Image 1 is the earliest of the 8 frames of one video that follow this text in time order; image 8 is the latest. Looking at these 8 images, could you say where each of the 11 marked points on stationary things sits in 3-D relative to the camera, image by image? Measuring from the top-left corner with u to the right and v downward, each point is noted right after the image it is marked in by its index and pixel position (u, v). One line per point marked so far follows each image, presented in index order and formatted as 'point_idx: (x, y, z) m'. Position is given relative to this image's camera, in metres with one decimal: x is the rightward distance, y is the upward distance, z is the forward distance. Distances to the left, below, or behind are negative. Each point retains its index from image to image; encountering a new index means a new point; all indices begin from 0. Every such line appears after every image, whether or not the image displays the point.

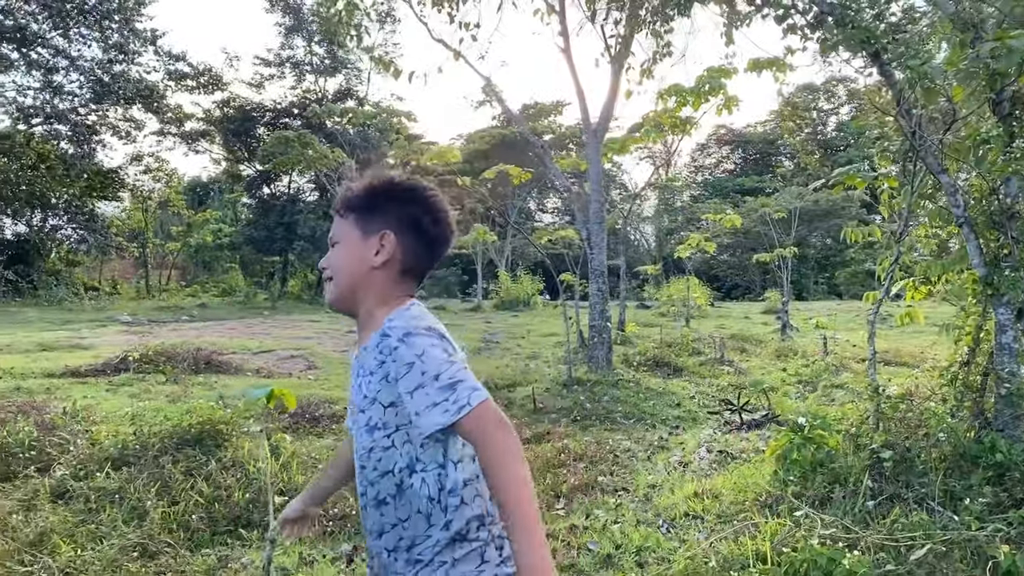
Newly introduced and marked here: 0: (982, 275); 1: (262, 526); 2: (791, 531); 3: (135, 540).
0: (+1.9, +0.1, +3.5) m
1: (-1.1, -1.0, +3.7) m
2: (+1.0, -0.8, +3.0) m
3: (-1.4, -1.0, +3.4) m
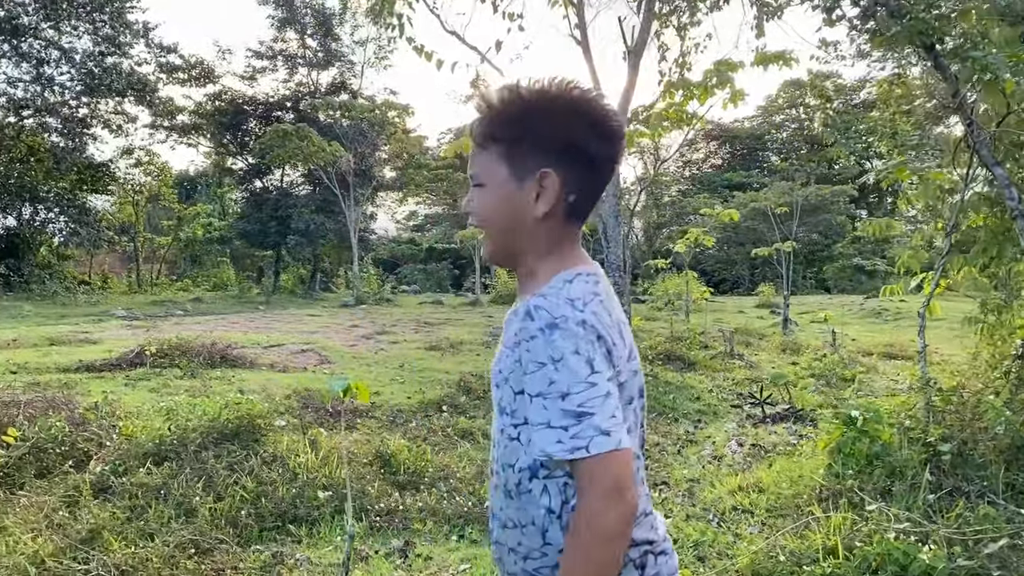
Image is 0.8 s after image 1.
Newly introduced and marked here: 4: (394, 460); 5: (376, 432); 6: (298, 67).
0: (+2.1, +0.1, +3.5) m
1: (-0.8, -1.0, +3.7) m
2: (+1.2, -0.8, +3.0) m
3: (-1.2, -0.9, +3.4) m
4: (-0.6, -0.9, +4.4) m
5: (-0.8, -0.8, +5.2) m
6: (-4.5, +4.6, +18.3) m
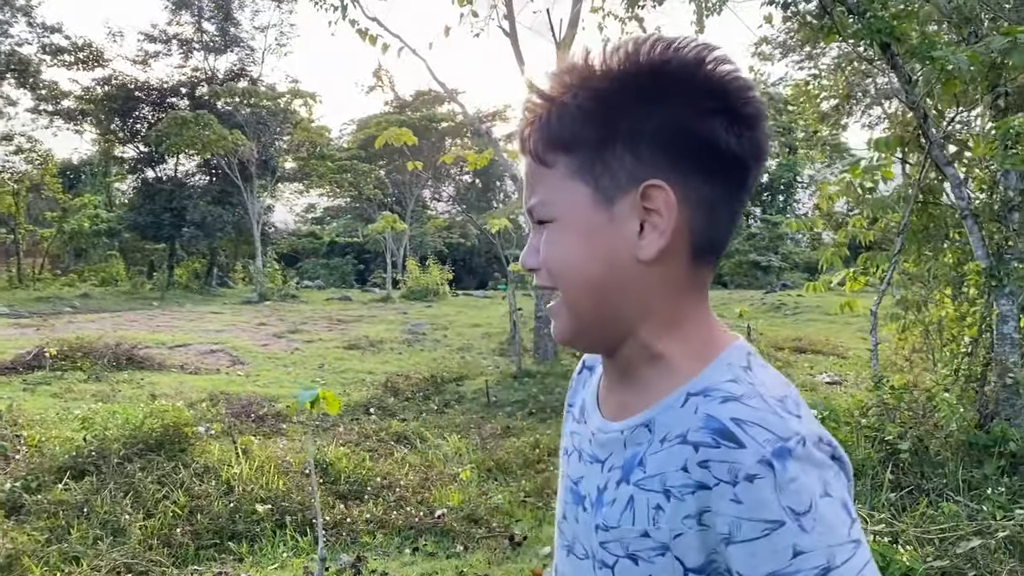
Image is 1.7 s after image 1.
0: (+1.9, +0.1, +3.6) m
1: (-1.0, -1.0, +3.4) m
2: (+1.1, -0.8, +3.0) m
3: (-1.4, -0.9, +3.1) m
4: (-0.8, -0.8, +4.1) m
5: (-1.1, -0.8, +4.9) m
6: (-6.3, +4.7, +17.5) m
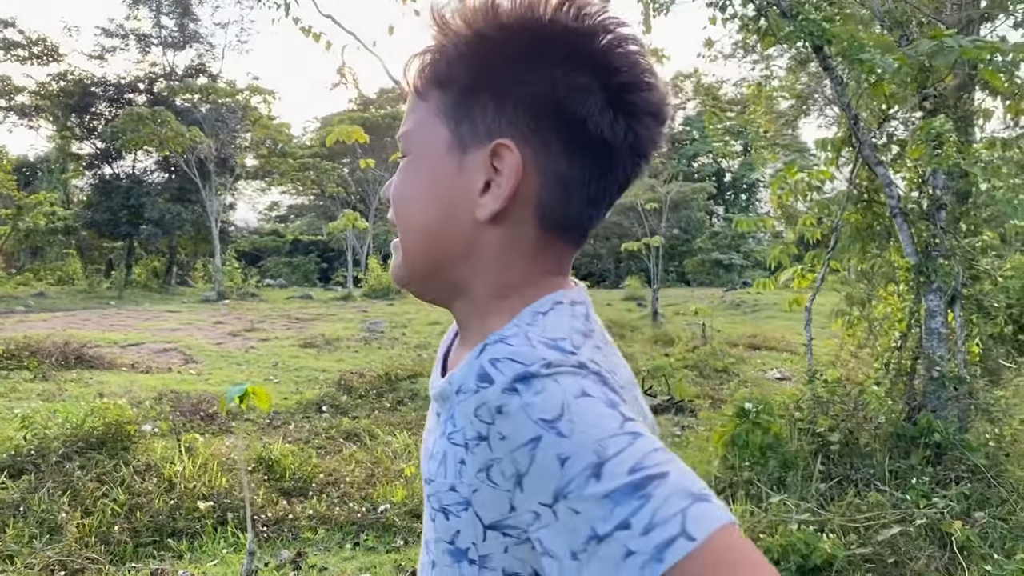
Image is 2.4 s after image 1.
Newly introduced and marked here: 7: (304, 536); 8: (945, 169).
0: (+1.7, +0.1, +3.7) m
1: (-1.3, -1.0, +3.4) m
2: (+0.8, -0.8, +3.1) m
3: (-1.6, -0.9, +3.0) m
4: (-1.1, -0.8, +4.1) m
5: (-1.4, -0.8, +4.9) m
6: (-7.1, +4.7, +17.3) m
7: (-0.8, -1.0, +3.5) m
8: (+1.8, +0.5, +3.6) m
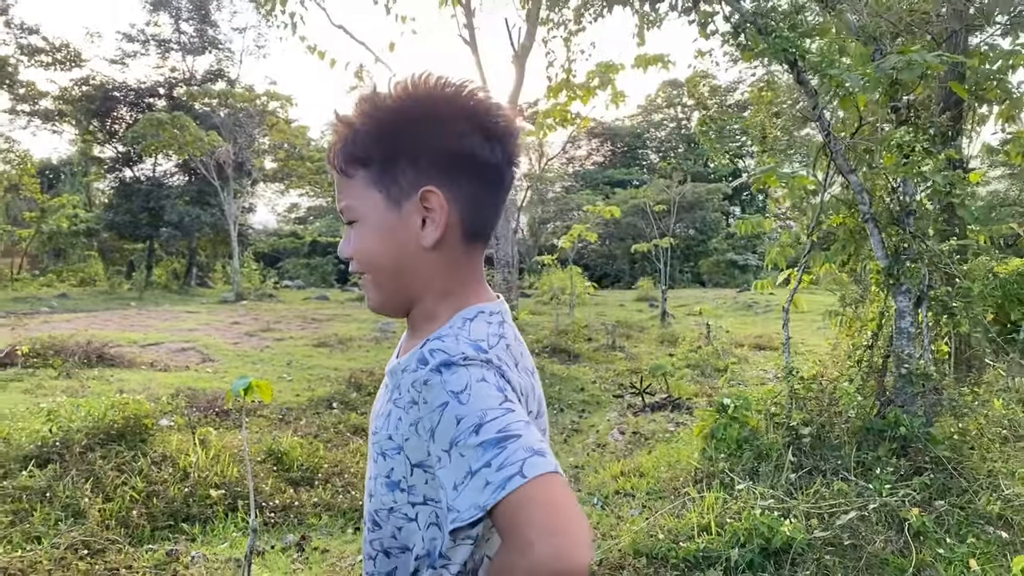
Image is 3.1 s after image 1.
0: (+1.6, +0.1, +3.9) m
1: (-1.3, -1.0, +3.7) m
2: (+0.8, -0.8, +3.3) m
3: (-1.6, -0.9, +3.3) m
4: (-1.1, -0.8, +4.4) m
5: (-1.4, -0.8, +5.2) m
6: (-6.8, +4.7, +17.7) m
7: (-0.9, -1.0, +3.8) m
8: (+1.7, +0.5, +3.8) m
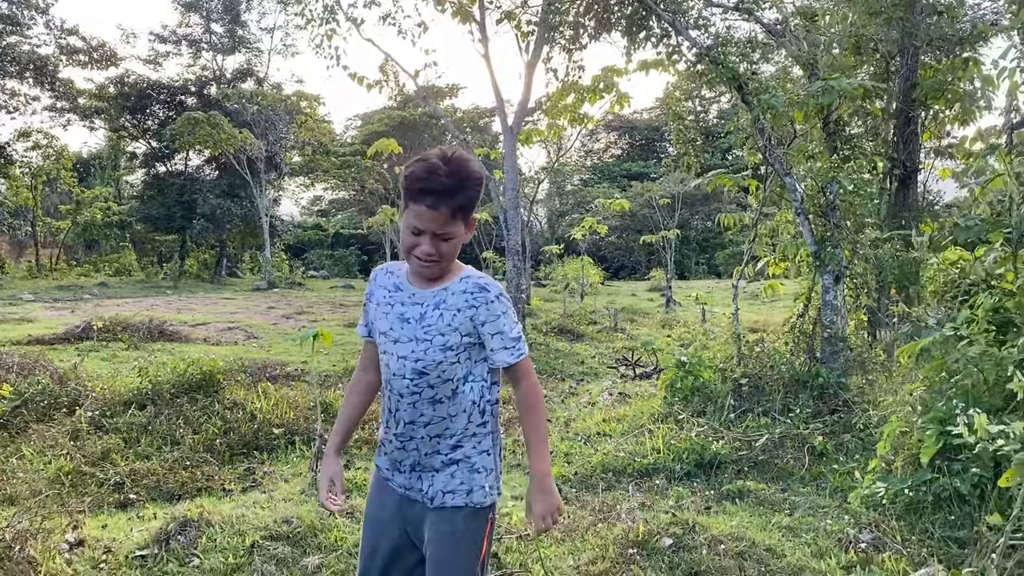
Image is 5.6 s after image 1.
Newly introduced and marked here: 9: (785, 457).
0: (+1.6, +0.2, +4.8) m
1: (-1.3, -0.9, +4.7) m
2: (+0.8, -0.7, +4.3) m
3: (-1.6, -0.8, +4.3) m
4: (-1.1, -0.7, +5.4) m
5: (-1.4, -0.7, +6.2) m
6: (-6.5, +5.0, +18.8) m
7: (-0.9, -0.9, +4.8) m
8: (+1.7, +0.6, +4.8) m
9: (+1.2, -0.8, +4.0) m
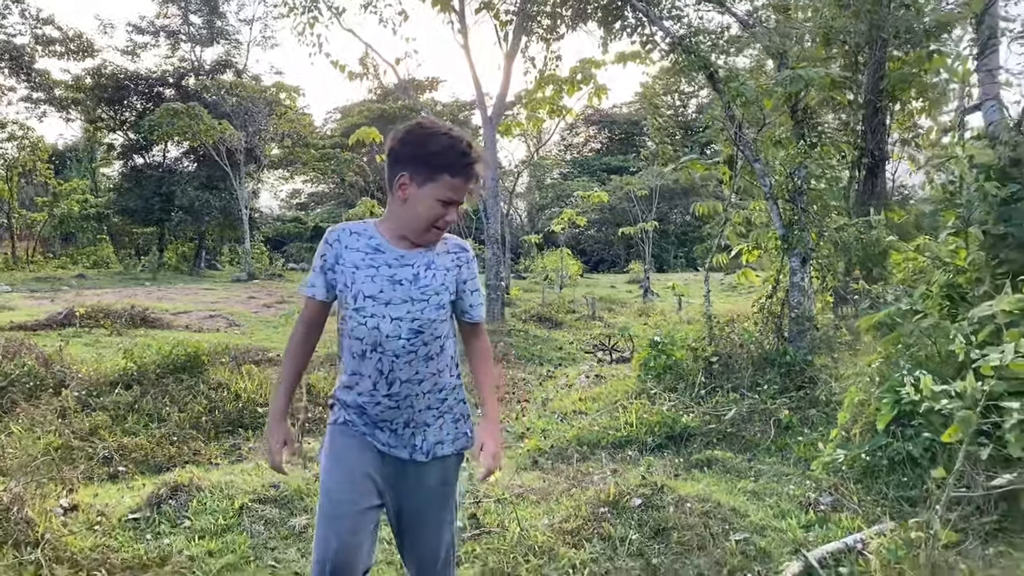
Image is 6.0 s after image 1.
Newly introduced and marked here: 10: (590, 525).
0: (+1.5, +0.3, +5.0) m
1: (-1.4, -0.8, +4.8) m
2: (+0.7, -0.6, +4.4) m
3: (-1.7, -0.7, +4.4) m
4: (-1.2, -0.6, +5.5) m
5: (-1.5, -0.6, +6.3) m
6: (-6.9, +5.1, +18.7) m
7: (-1.0, -0.8, +4.9) m
8: (+1.6, +0.7, +4.9) m
9: (+1.1, -0.7, +4.2) m
10: (+0.3, -0.8, +2.9) m
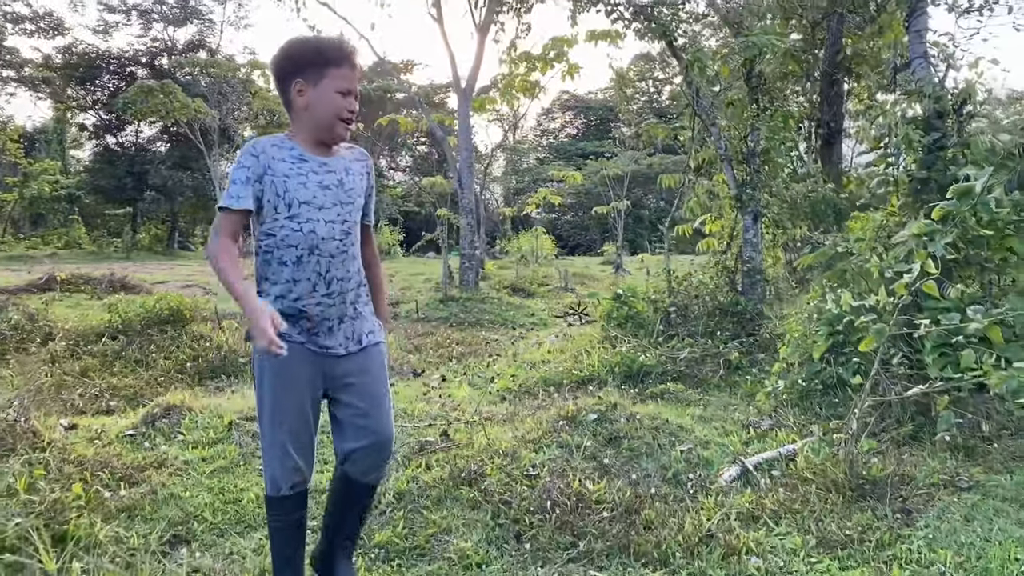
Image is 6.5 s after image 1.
0: (+1.3, +0.6, +5.3) m
1: (-1.6, -0.5, +5.1) m
2: (+0.5, -0.3, +4.7) m
3: (-1.9, -0.5, +4.7) m
4: (-1.4, -0.3, +5.8) m
5: (-1.8, -0.3, +6.5) m
6: (-7.5, +5.6, +18.7) m
7: (-1.2, -0.5, +5.2) m
8: (+1.4, +0.9, +5.3) m
9: (+1.0, -0.4, +4.5) m
10: (+0.1, -0.5, +3.2) m
